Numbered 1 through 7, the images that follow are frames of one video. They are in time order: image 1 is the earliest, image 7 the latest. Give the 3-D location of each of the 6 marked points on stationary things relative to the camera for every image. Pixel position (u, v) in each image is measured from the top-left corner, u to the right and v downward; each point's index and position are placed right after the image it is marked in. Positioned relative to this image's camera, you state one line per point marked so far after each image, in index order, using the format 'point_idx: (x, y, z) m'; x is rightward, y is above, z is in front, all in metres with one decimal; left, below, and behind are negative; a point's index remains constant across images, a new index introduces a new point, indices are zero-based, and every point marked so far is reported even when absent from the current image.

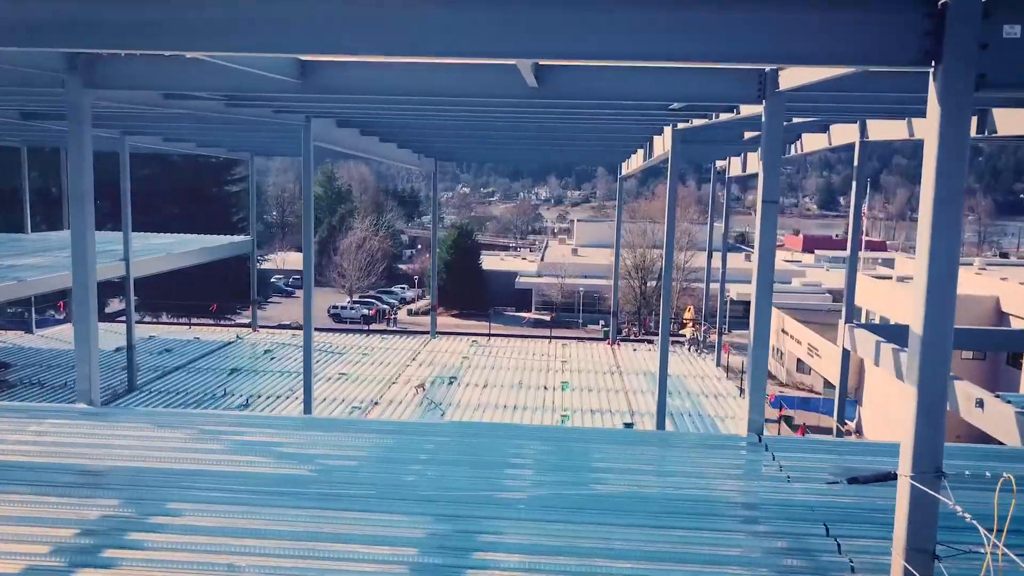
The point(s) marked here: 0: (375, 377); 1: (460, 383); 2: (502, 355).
0: (-2.2, -1.4, +11.3) m
1: (-0.8, -1.5, +11.0) m
2: (-0.2, -1.2, +12.7) m
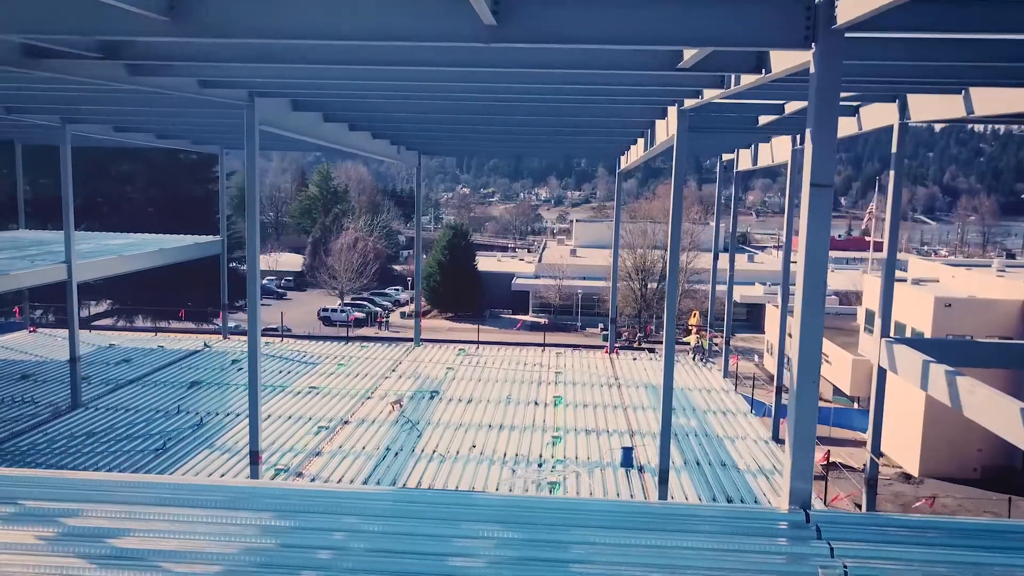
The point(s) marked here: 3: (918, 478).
0: (-2.4, -1.5, +10.3) m
1: (-1.0, -1.6, +10.0) m
2: (-0.4, -1.3, +11.7) m
3: (+8.8, -4.1, +15.2) m
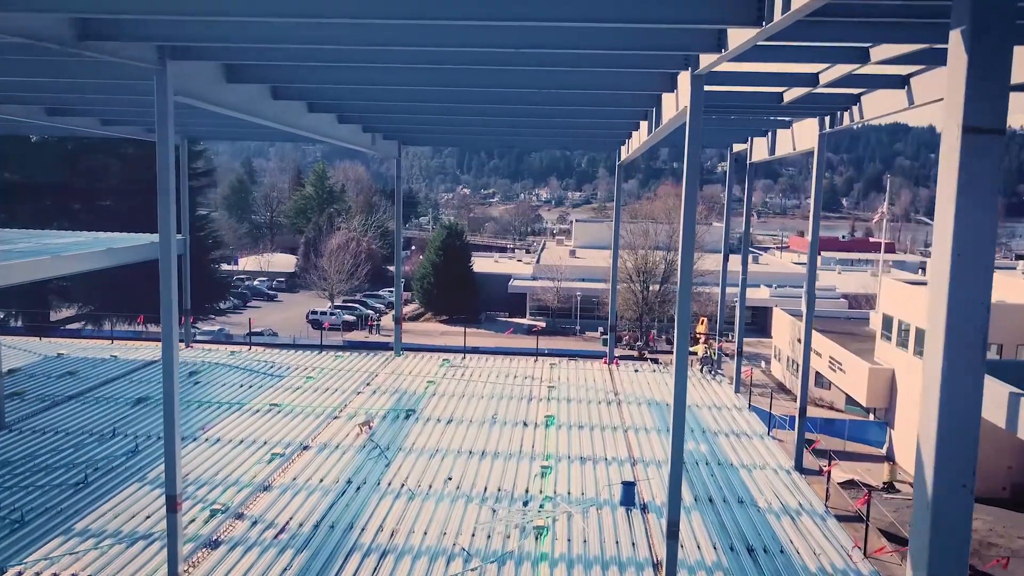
0: (-2.5, -1.6, +9.1) m
1: (-1.2, -1.6, +8.8) m
2: (-0.5, -1.4, +10.6) m
3: (+8.6, -4.2, +14.1) m
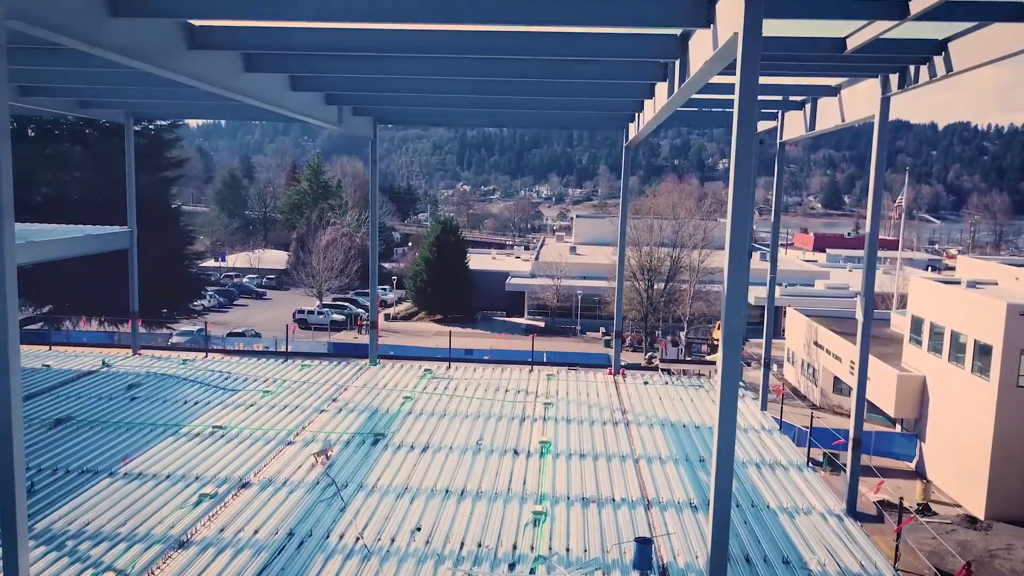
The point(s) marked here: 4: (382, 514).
0: (-2.7, -1.6, +7.7) m
1: (-1.3, -1.7, +7.4) m
2: (-0.7, -1.4, +9.1) m
3: (+8.5, -4.2, +12.6) m
4: (-1.1, -1.9, +6.0) m
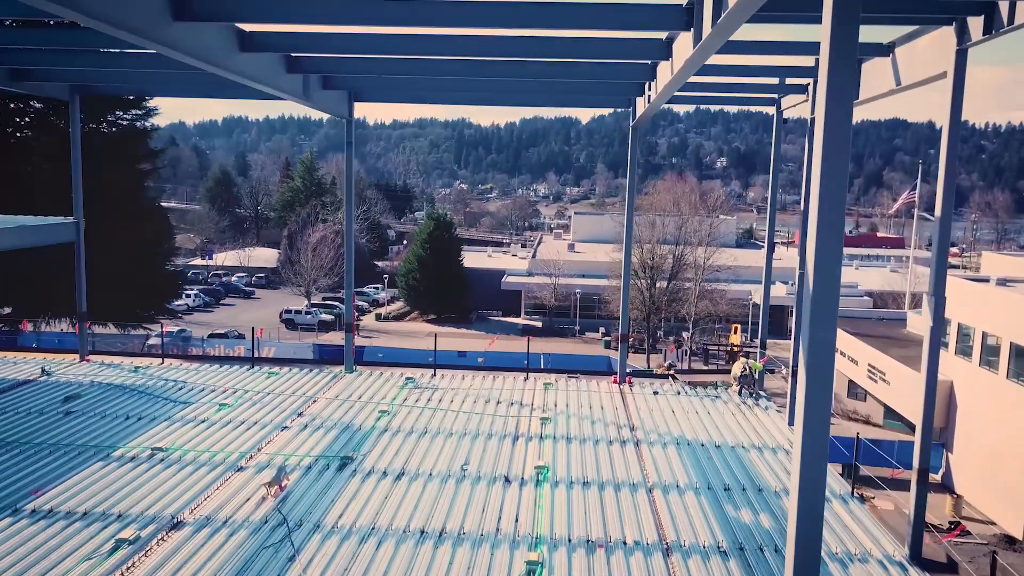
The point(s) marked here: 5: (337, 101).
0: (-2.8, -1.6, +6.5) m
1: (-1.4, -1.6, +6.3) m
2: (-0.7, -1.4, +8.0) m
3: (+8.4, -4.2, +11.5) m
4: (-1.2, -1.9, +4.8) m
5: (-2.3, +2.5, +9.3) m
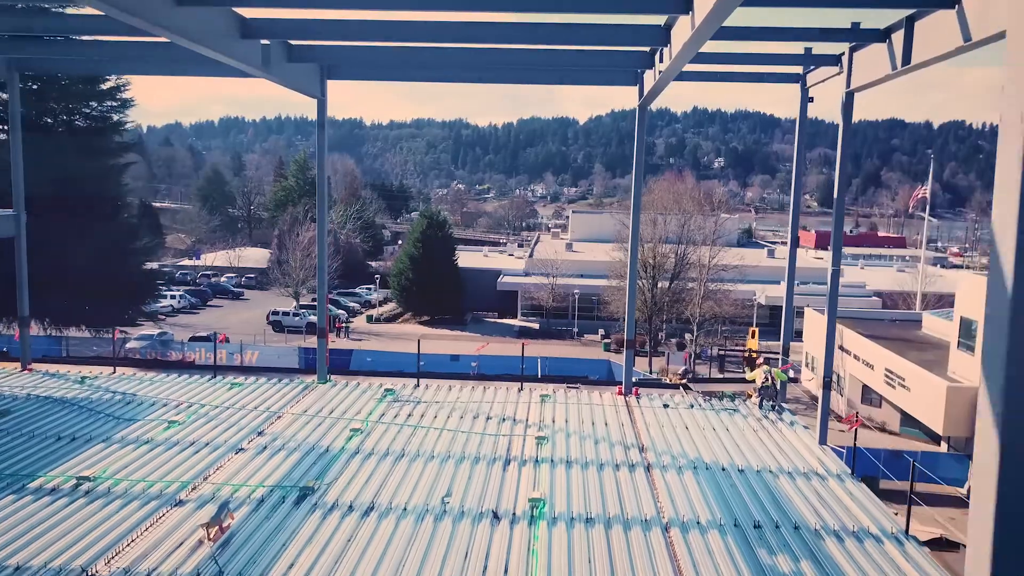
0: (-2.8, -1.6, +5.5) m
1: (-1.5, -1.6, +5.3) m
2: (-0.8, -1.4, +7.0) m
3: (+8.3, -4.2, +10.6) m
4: (-1.2, -1.9, +3.8) m
5: (-2.4, +2.5, +8.3) m
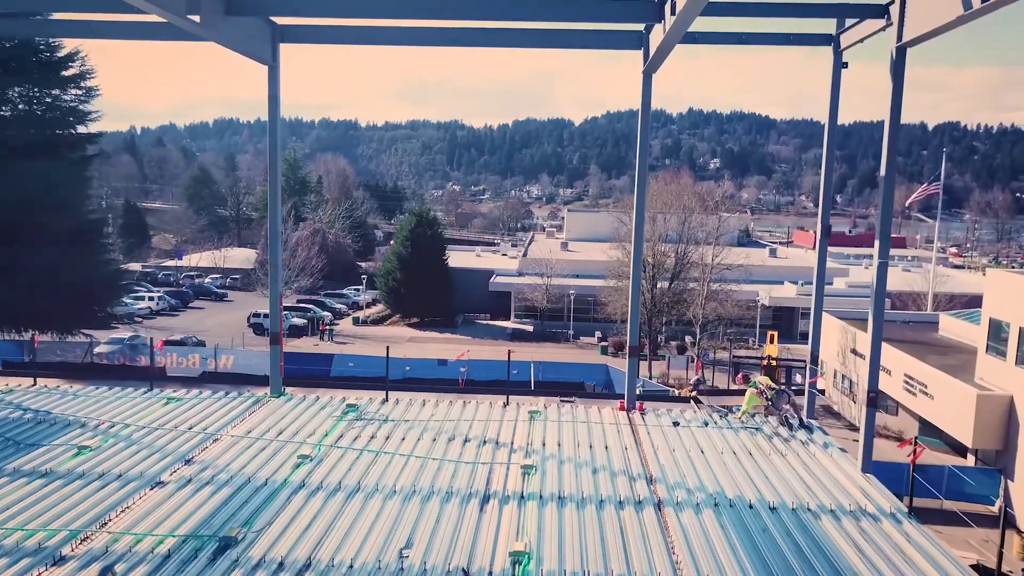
0: (-3.0, -1.5, +4.4) m
1: (-1.6, -1.6, +4.1) m
2: (-1.0, -1.3, +5.8) m
3: (+8.2, -4.1, +9.5) m
4: (-1.4, -1.8, +2.7) m
5: (-2.6, +2.5, +7.2) m
